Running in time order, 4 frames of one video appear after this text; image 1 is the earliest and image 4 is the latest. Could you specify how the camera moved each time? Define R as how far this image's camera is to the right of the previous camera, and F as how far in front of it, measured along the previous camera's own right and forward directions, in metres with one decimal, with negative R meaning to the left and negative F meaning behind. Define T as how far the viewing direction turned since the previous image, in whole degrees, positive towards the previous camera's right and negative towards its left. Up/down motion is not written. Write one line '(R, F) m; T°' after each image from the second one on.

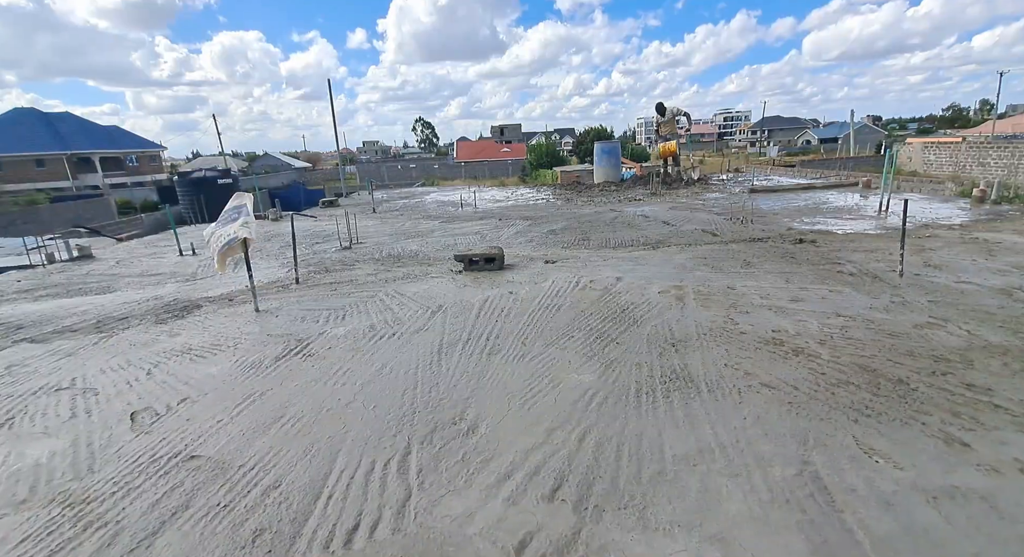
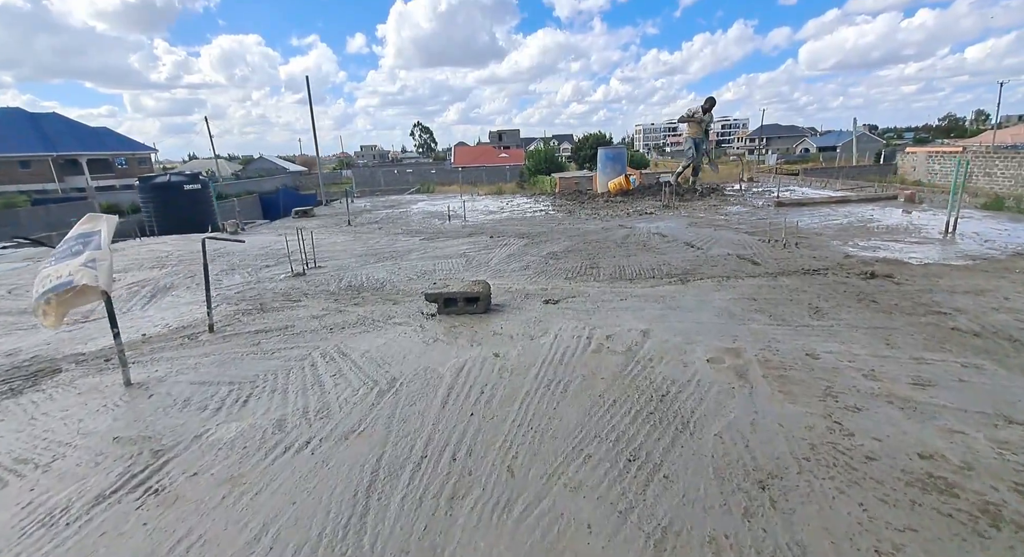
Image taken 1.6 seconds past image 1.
(+0.1, +1.7) m; 0°
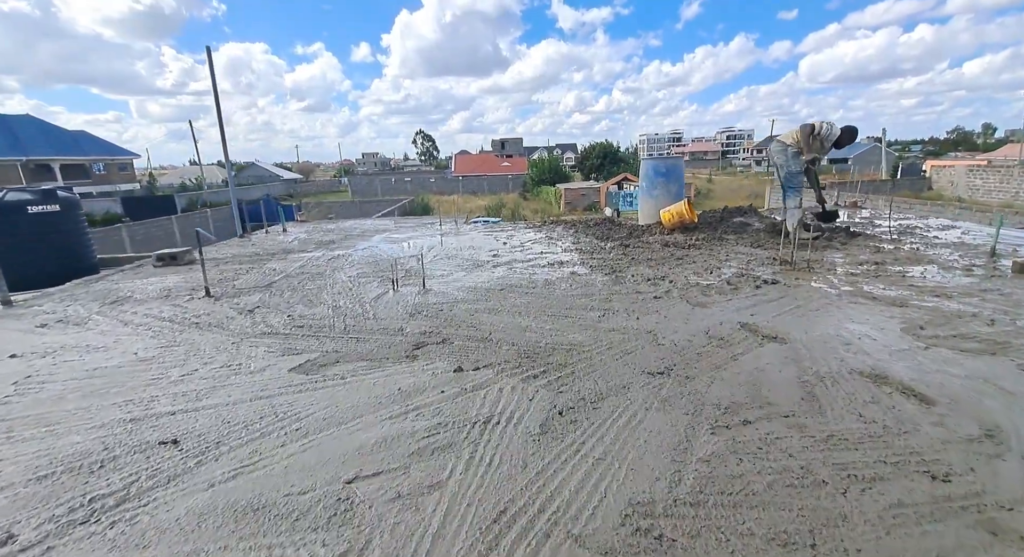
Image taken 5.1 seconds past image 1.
(0.0, +5.8) m; 0°
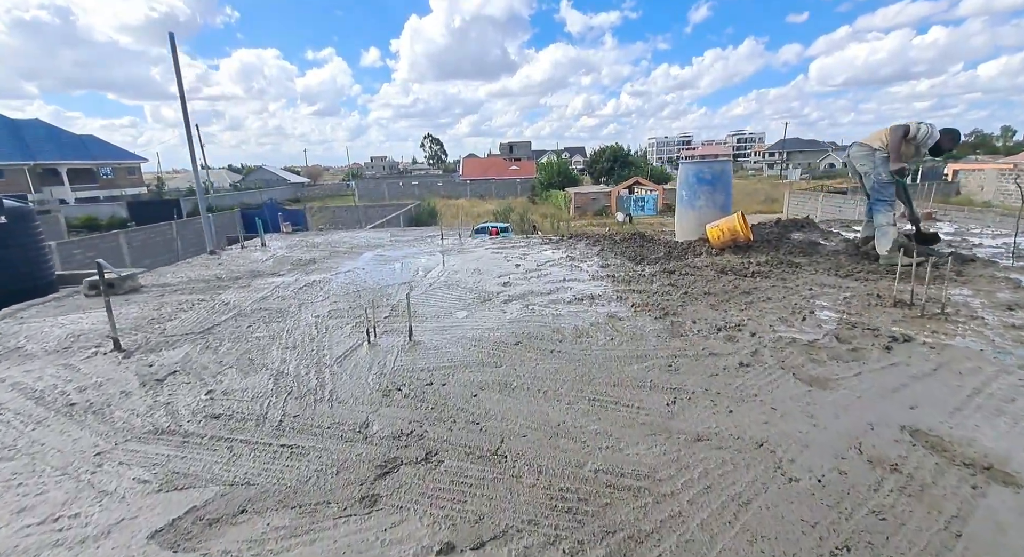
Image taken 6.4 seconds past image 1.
(-0.1, +1.9) m; -1°
